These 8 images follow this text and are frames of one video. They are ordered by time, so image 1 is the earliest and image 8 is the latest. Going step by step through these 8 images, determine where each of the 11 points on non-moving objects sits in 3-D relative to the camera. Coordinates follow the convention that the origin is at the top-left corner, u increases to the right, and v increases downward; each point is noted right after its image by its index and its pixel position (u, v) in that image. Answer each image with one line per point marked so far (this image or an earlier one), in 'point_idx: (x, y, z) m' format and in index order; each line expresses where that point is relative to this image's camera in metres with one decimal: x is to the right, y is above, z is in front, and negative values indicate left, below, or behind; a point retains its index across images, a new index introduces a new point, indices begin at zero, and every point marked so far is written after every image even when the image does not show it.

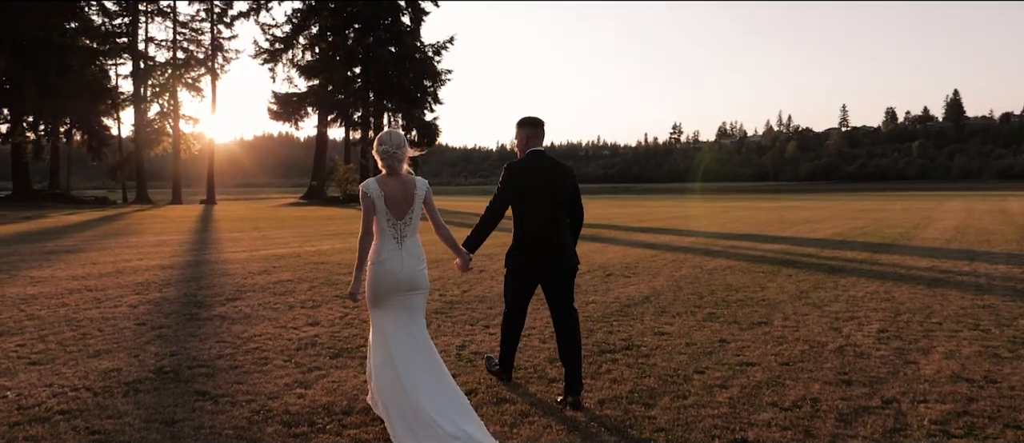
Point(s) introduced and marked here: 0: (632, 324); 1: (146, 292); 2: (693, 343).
0: (+1.2, -1.0, +8.0) m
1: (-4.6, -0.9, +9.9) m
2: (+1.6, -1.1, +7.1) m
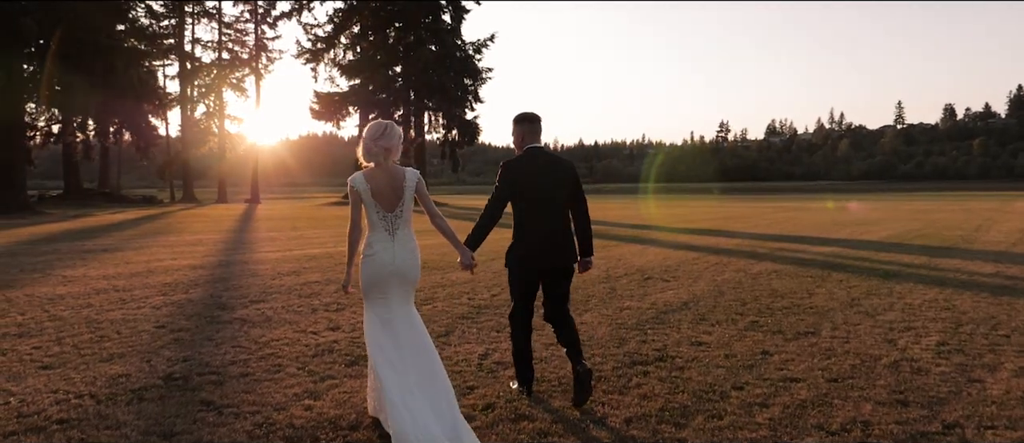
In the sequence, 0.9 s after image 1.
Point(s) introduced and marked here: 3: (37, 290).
0: (+1.5, -1.1, +7.5) m
1: (-4.2, -0.9, +9.8) m
2: (+1.8, -1.1, +6.6) m
3: (-6.0, -0.9, +10.0) m
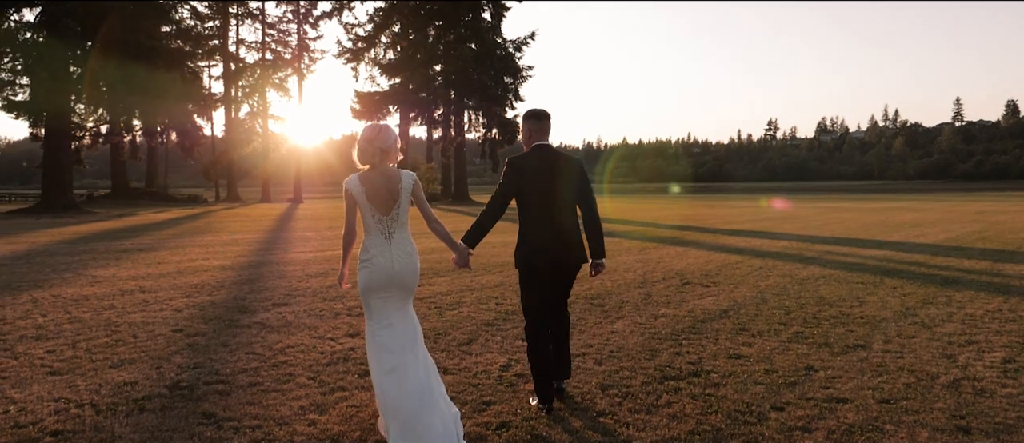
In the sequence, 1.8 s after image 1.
0: (+1.7, -1.1, +7.0) m
1: (-3.8, -0.9, +9.6) m
2: (+2.0, -1.1, +6.1) m
3: (-5.6, -0.9, +9.9) m
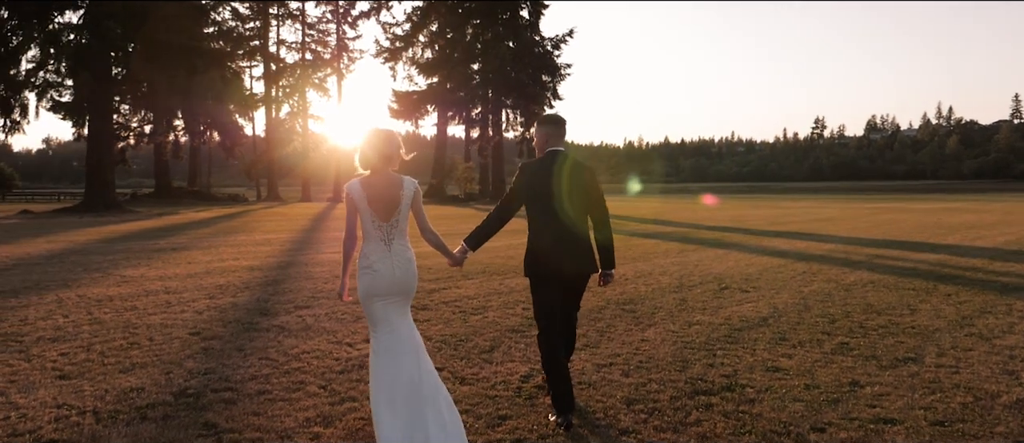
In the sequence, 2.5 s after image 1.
0: (+1.9, -1.1, +6.6) m
1: (-3.5, -0.9, +9.5) m
2: (+2.1, -1.2, +5.6) m
3: (-5.2, -0.9, +9.9) m
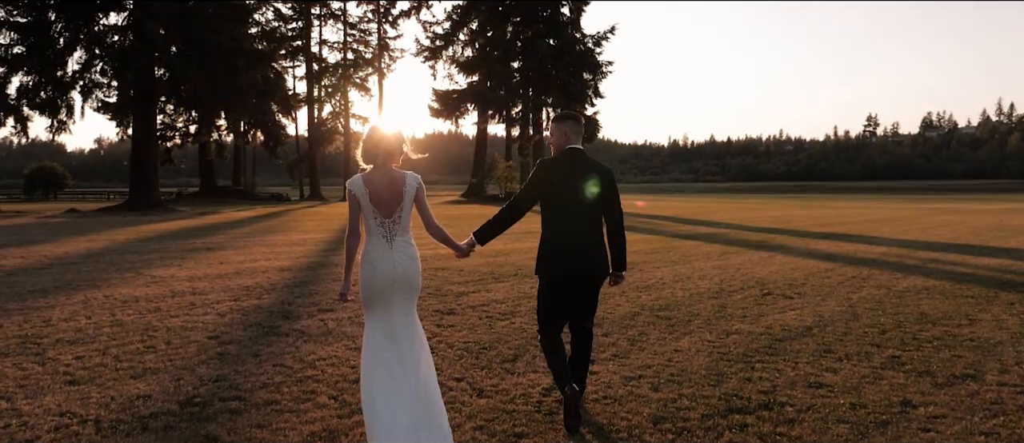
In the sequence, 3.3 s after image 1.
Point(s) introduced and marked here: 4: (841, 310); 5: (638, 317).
0: (+2.1, -1.1, +6.1) m
1: (-3.1, -0.9, +9.3) m
2: (+2.3, -1.2, +5.1) m
3: (-4.9, -0.9, +9.8) m
4: (+3.5, -0.9, +8.4) m
5: (+1.3, -1.0, +8.3) m
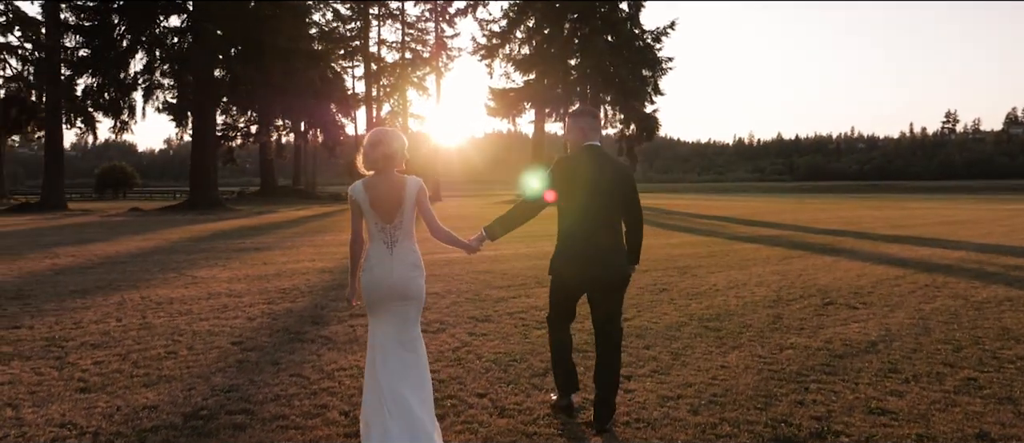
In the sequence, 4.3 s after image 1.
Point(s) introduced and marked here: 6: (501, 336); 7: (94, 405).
0: (+2.3, -1.2, +5.5) m
1: (-2.7, -0.9, +9.1) m
2: (+2.4, -1.2, +4.5) m
3: (-4.4, -0.9, +9.7) m
4: (+3.9, -1.0, +7.7) m
5: (+1.7, -1.0, +7.7) m
6: (-0.1, -1.1, +7.4) m
7: (-2.8, -1.2, +5.4) m
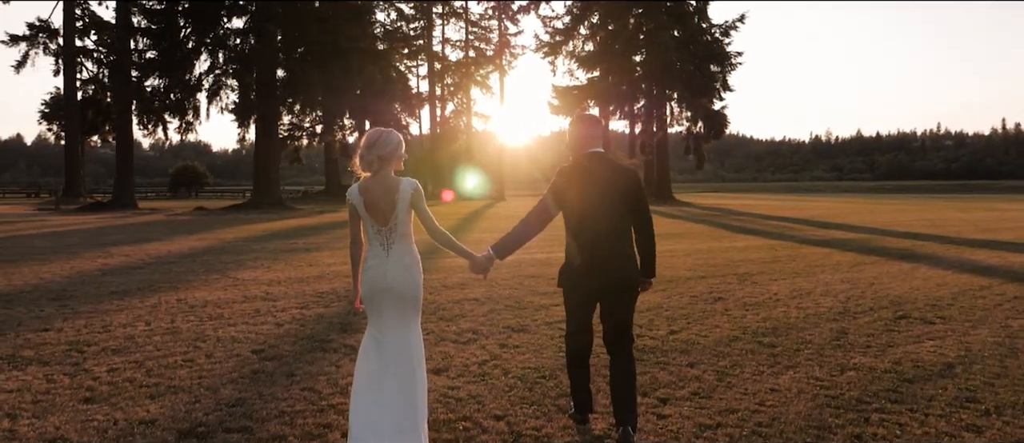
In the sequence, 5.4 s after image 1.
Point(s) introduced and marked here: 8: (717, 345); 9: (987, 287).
0: (+2.4, -1.2, +4.8) m
1: (-2.2, -0.9, +8.8) m
2: (+2.4, -1.3, +3.8) m
3: (-3.8, -0.9, +9.6) m
4: (+4.2, -1.0, +6.8) m
5: (+2.0, -1.1, +7.1) m
6: (+0.2, -1.1, +6.9) m
7: (-2.7, -1.3, +5.1) m
8: (+1.8, -1.1, +7.0) m
9: (+6.0, -0.8, +9.9) m
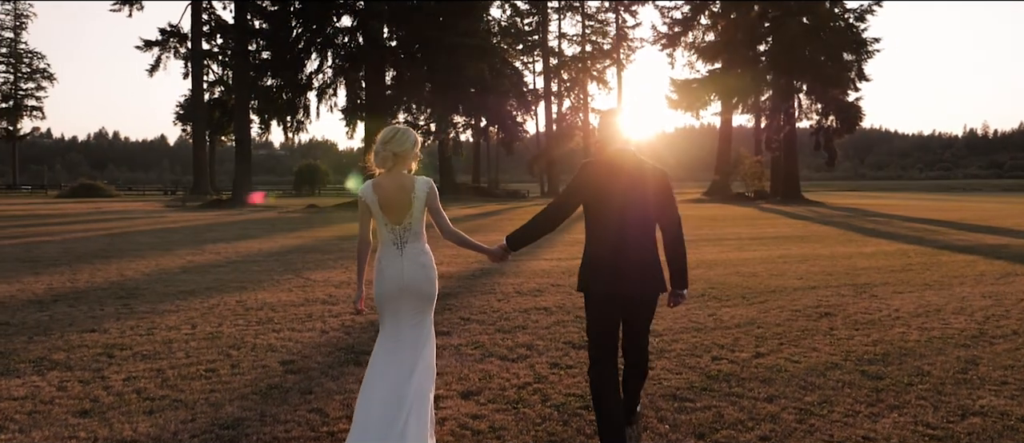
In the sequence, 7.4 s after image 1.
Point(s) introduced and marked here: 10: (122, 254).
0: (+2.4, -1.3, +3.6) m
1: (-1.5, -0.9, +8.3) m
2: (+2.2, -1.3, +2.6) m
3: (-3.0, -0.9, +9.3) m
4: (+4.5, -1.1, +5.3) m
5: (+2.4, -1.1, +5.9) m
6: (+0.6, -1.1, +6.0) m
7: (-2.6, -1.3, +4.7) m
8: (+2.2, -1.1, +5.9) m
9: (+6.7, -0.9, +8.0) m
10: (-6.1, -0.5, +12.5) m
